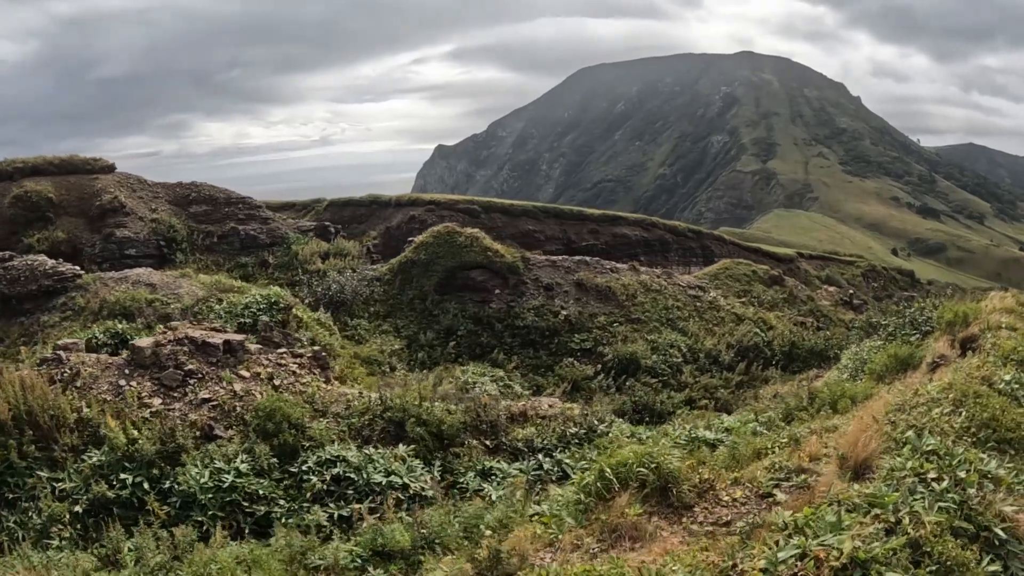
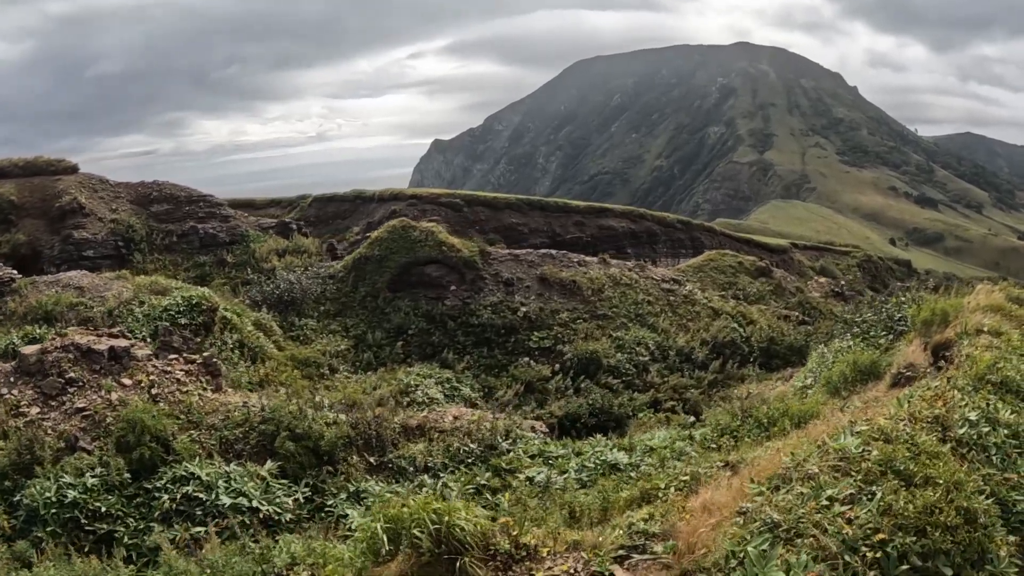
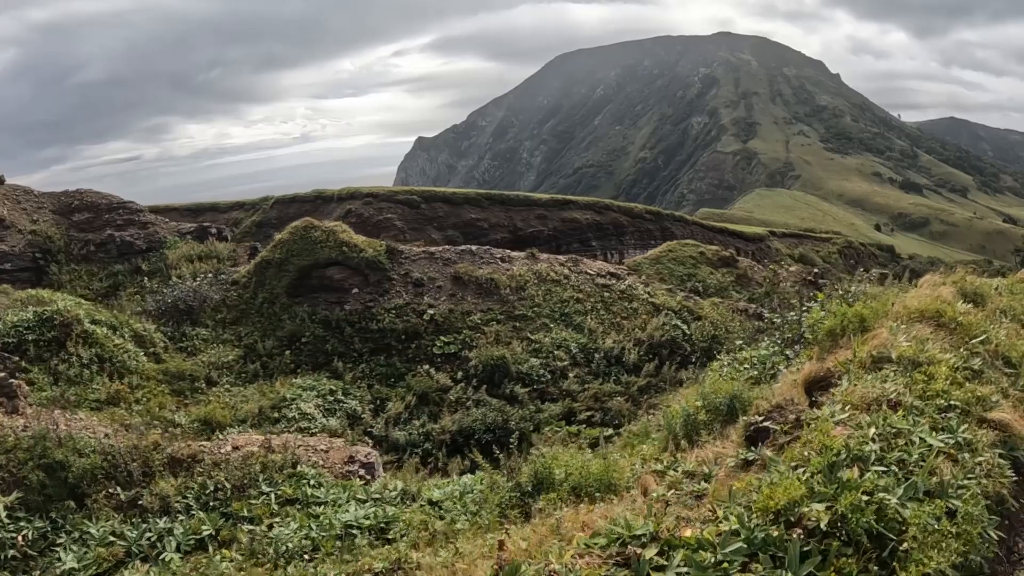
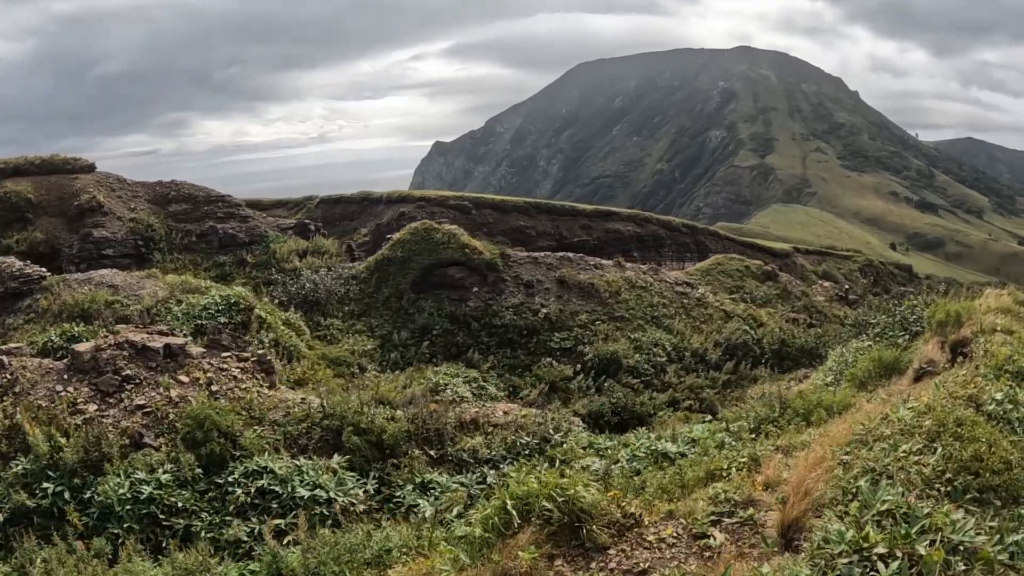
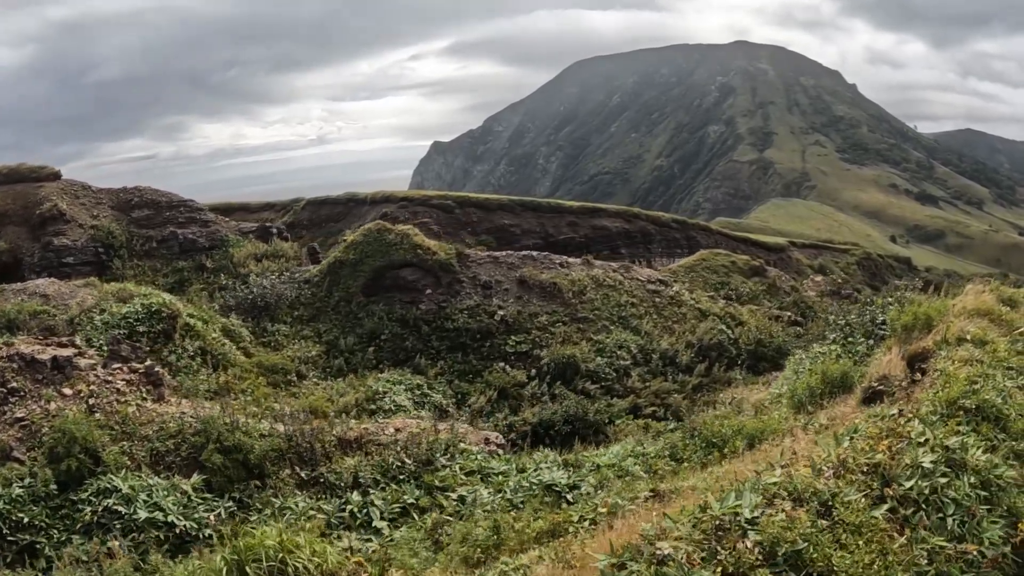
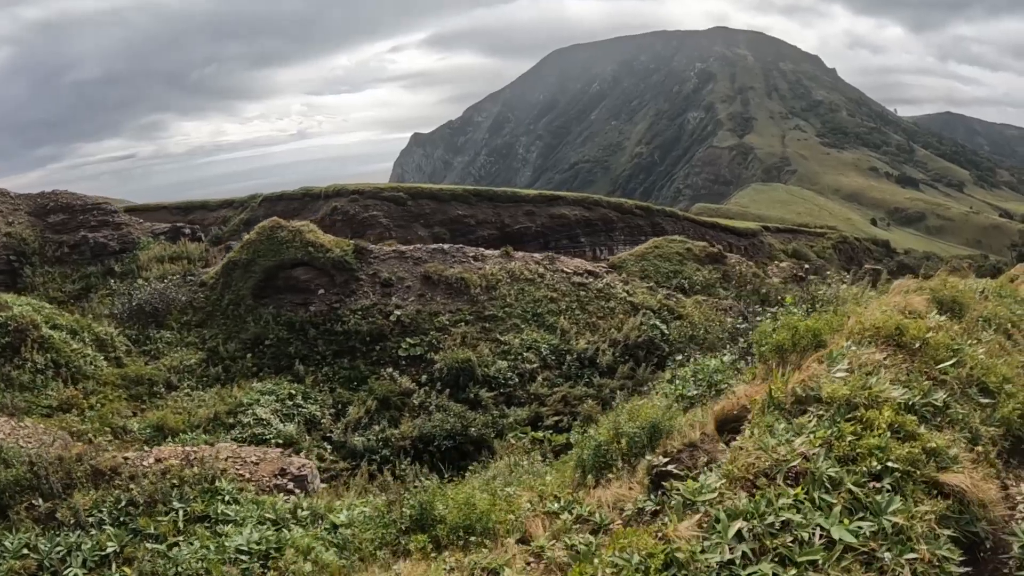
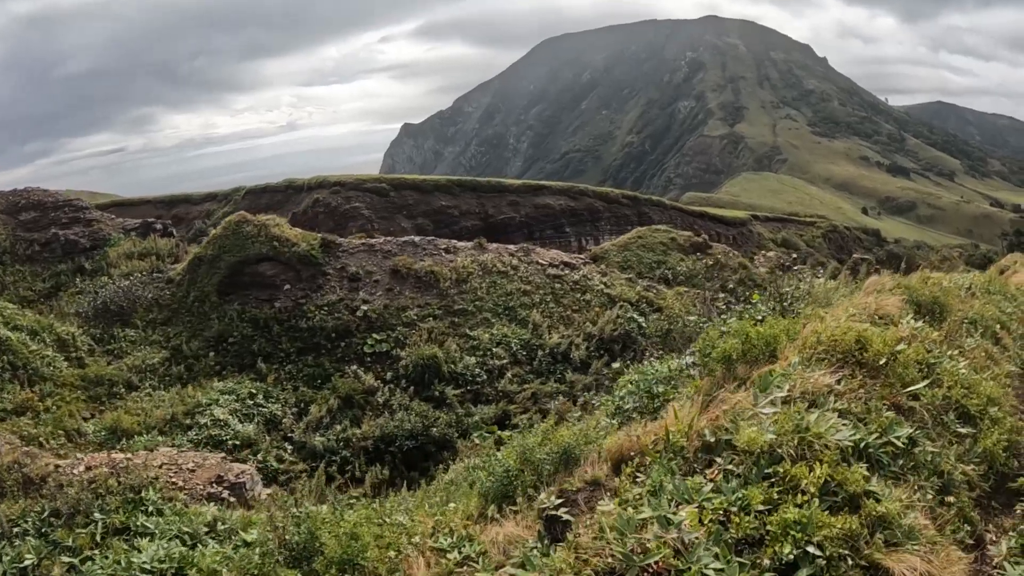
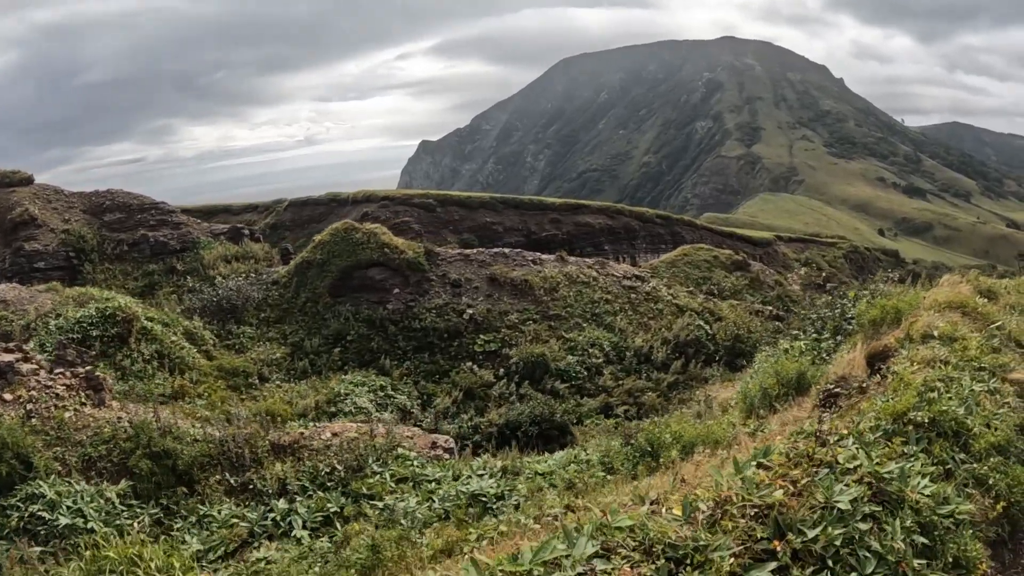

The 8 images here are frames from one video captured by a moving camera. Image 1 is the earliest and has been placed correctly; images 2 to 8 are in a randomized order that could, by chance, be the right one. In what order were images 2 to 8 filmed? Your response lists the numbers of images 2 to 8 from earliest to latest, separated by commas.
4, 2, 5, 8, 3, 6, 7
